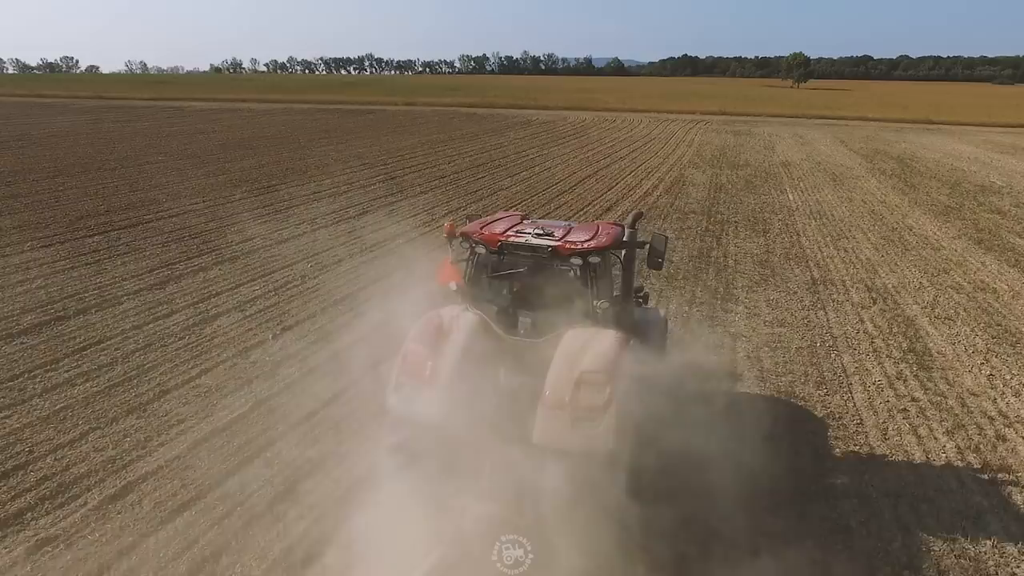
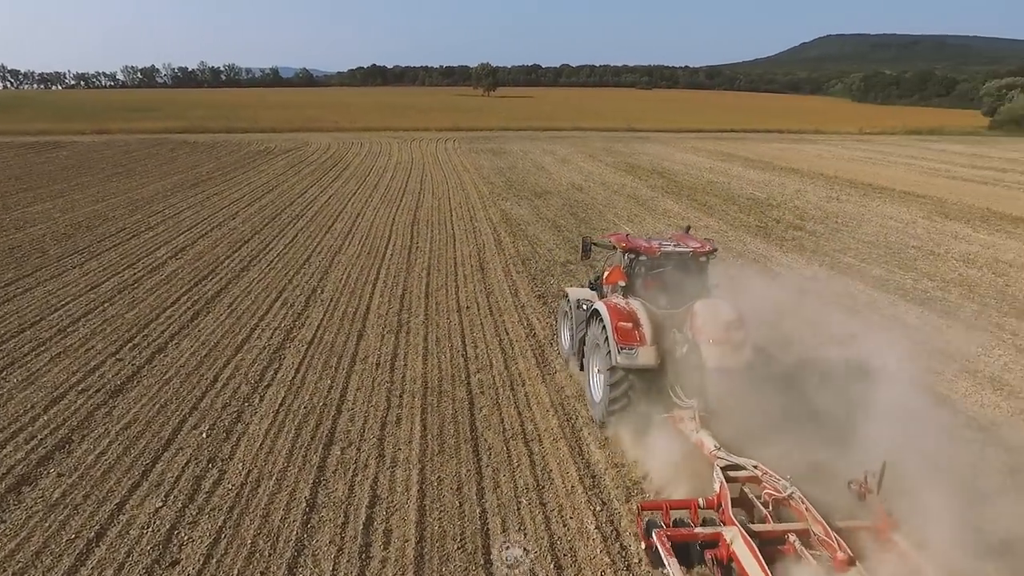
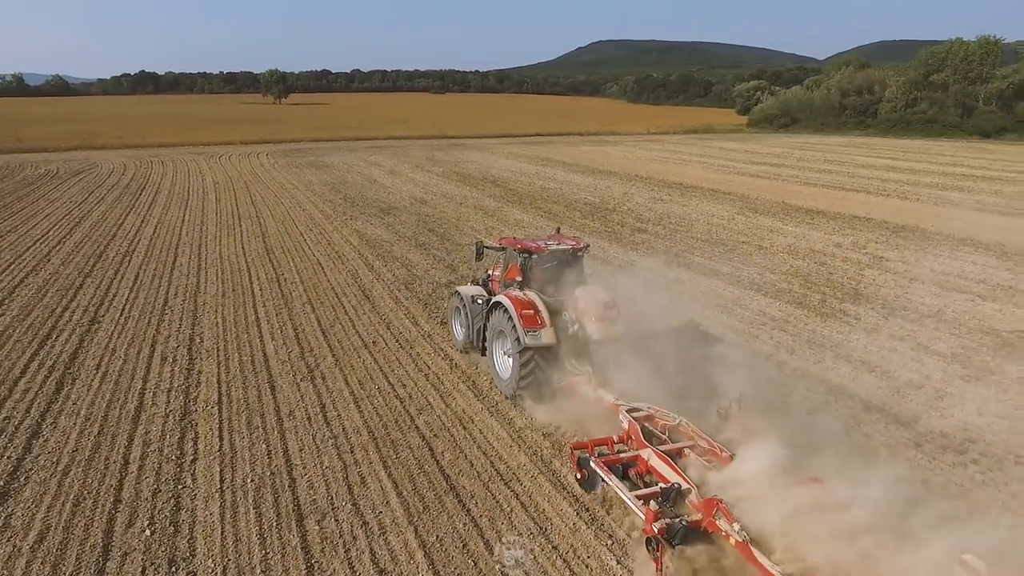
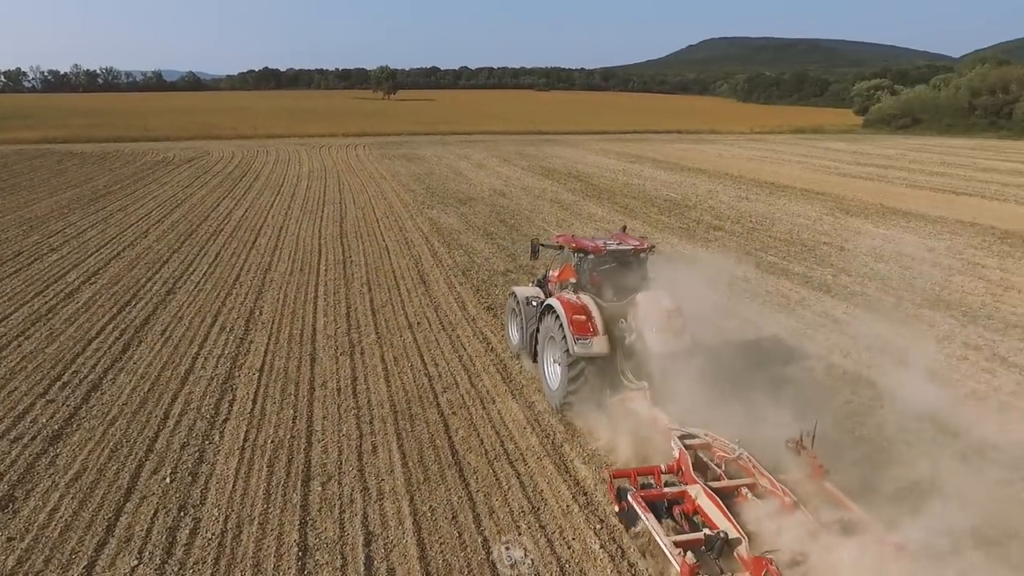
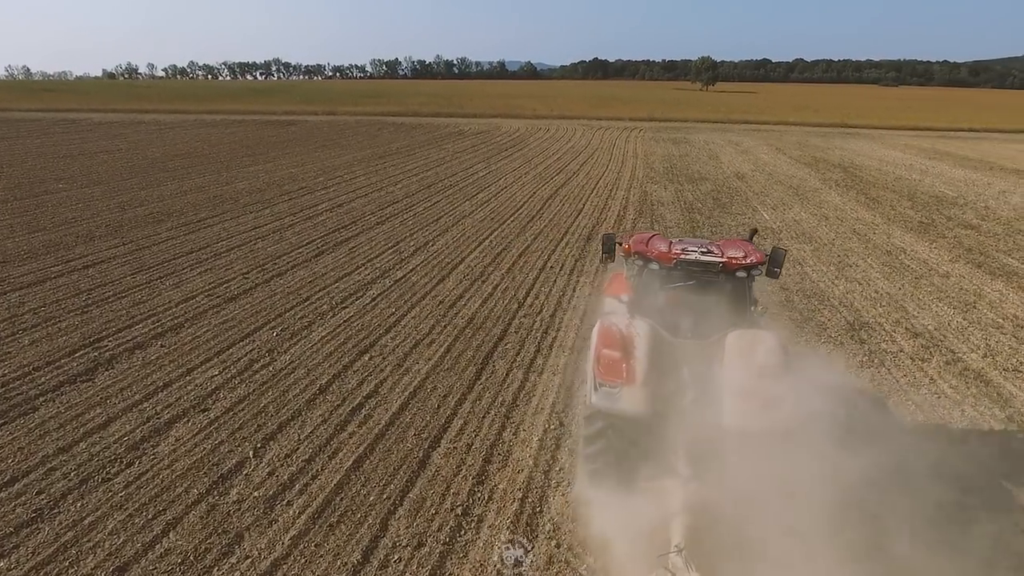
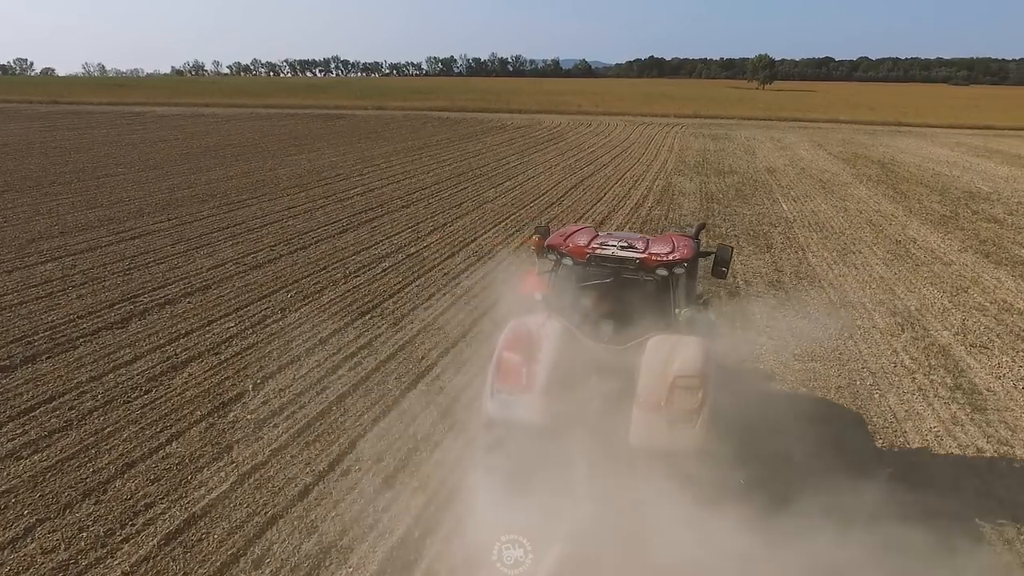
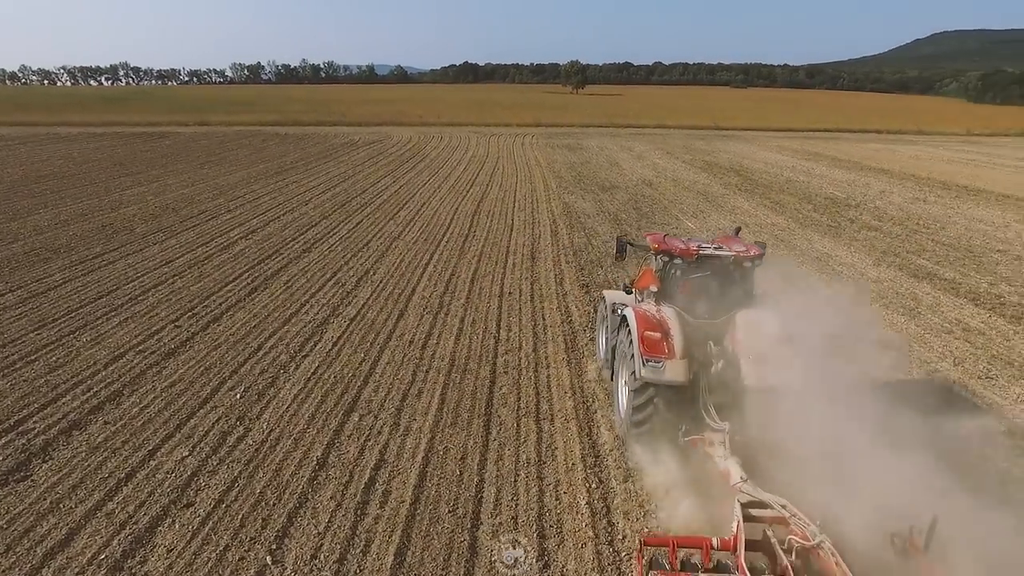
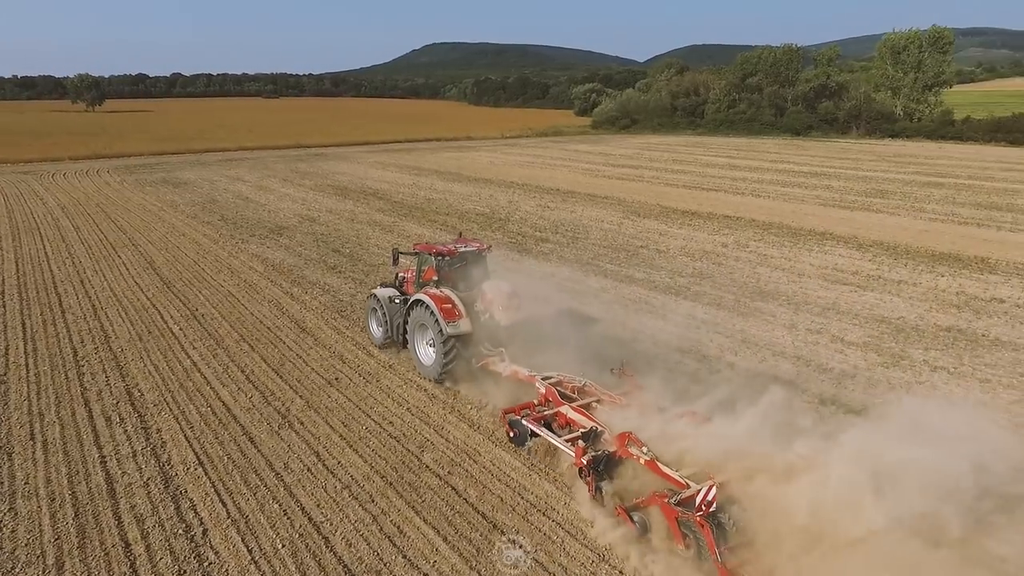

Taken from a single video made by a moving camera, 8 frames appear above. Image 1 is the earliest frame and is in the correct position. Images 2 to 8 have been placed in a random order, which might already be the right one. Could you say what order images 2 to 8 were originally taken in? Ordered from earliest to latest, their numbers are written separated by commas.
6, 5, 7, 2, 4, 3, 8
